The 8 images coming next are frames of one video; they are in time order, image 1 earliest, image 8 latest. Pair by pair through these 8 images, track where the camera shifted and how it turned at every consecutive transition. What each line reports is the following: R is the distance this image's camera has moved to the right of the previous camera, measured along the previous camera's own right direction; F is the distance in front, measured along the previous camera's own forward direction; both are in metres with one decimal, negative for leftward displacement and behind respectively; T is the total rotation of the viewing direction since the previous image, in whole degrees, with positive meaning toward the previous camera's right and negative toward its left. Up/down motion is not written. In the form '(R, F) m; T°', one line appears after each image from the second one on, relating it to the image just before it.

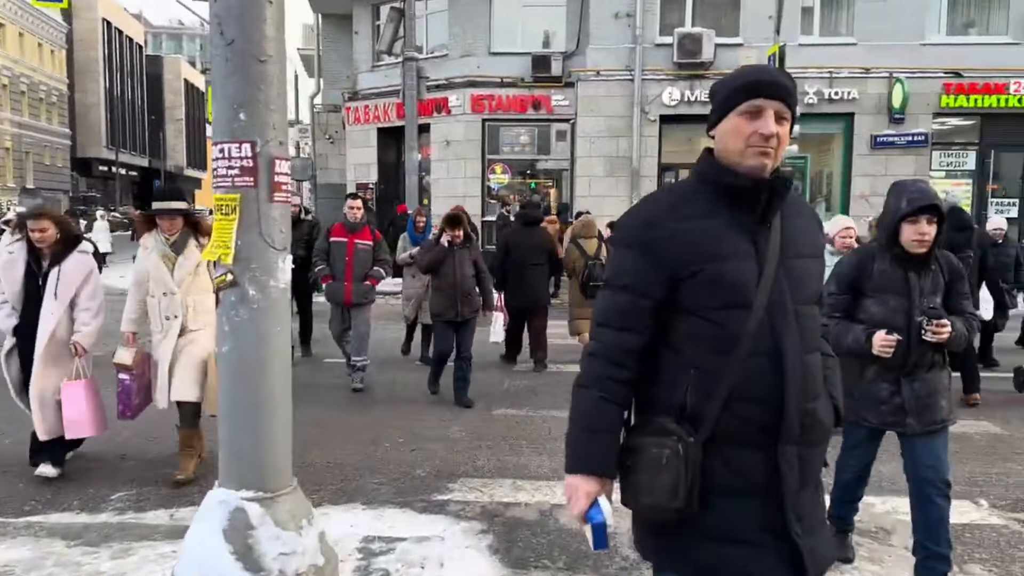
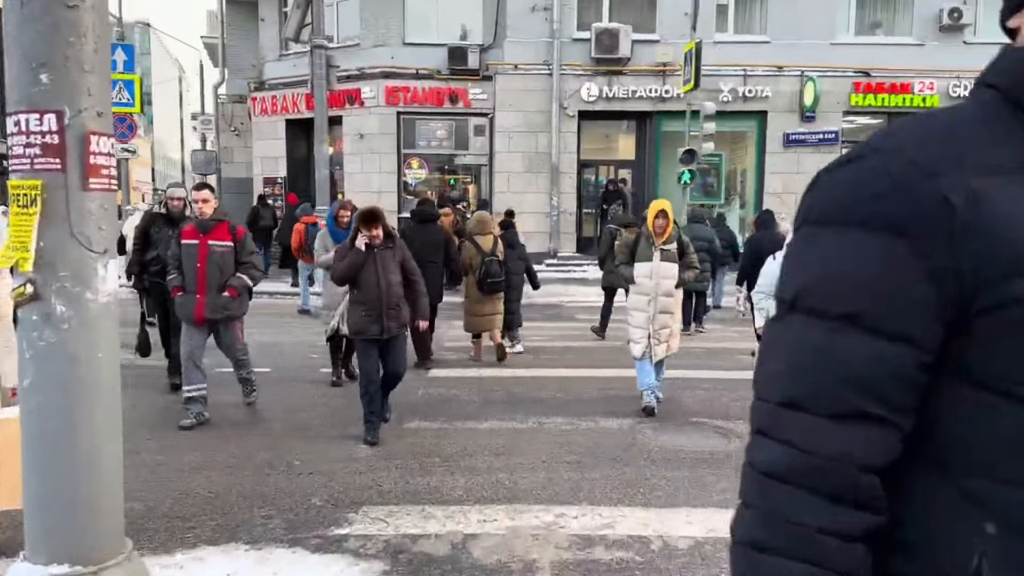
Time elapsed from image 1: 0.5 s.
(+0.1, +0.5) m; +6°
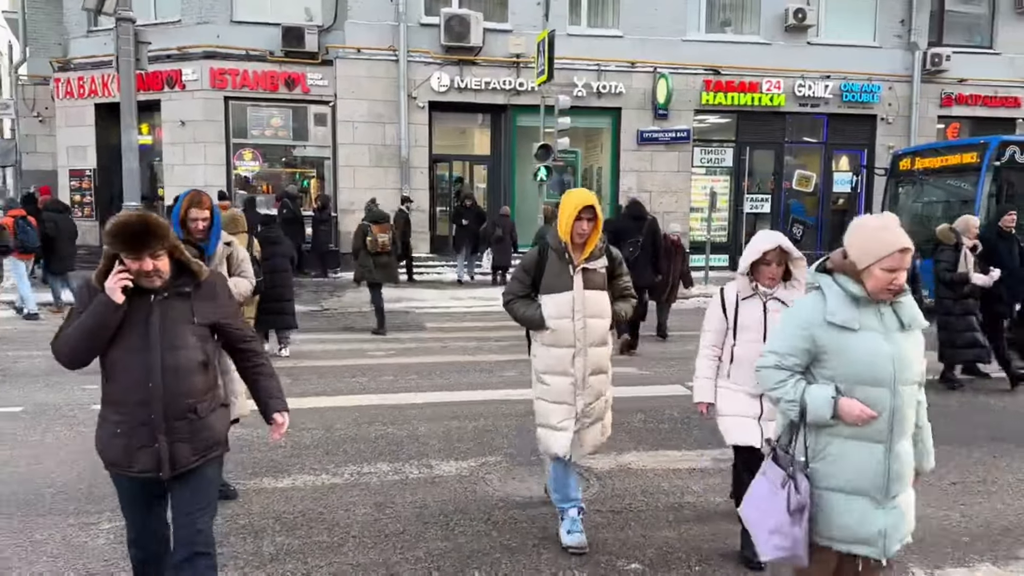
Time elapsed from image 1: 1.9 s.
(+0.3, +1.2) m; +10°
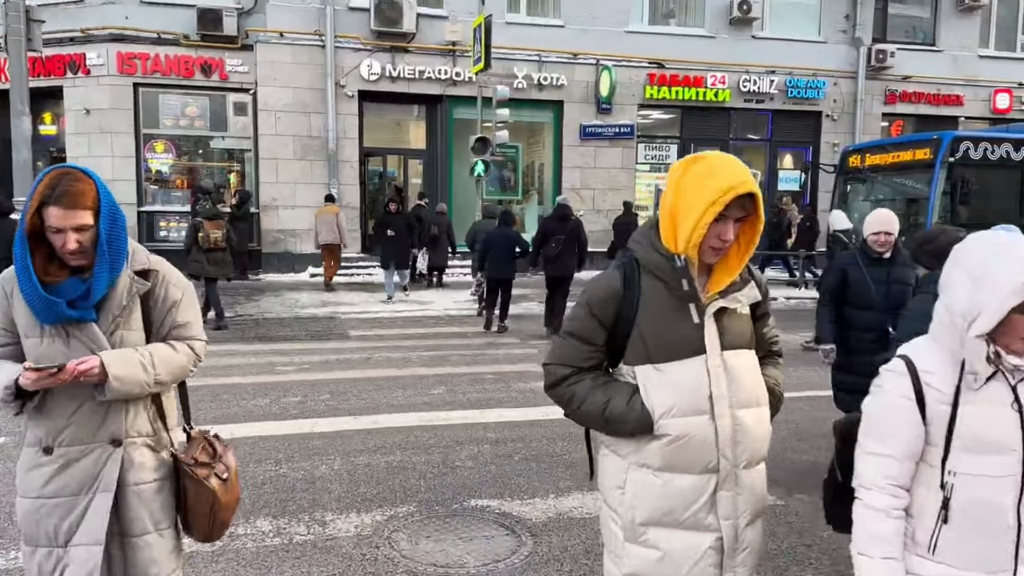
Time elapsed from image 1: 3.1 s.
(+0.2, +1.0) m; +4°
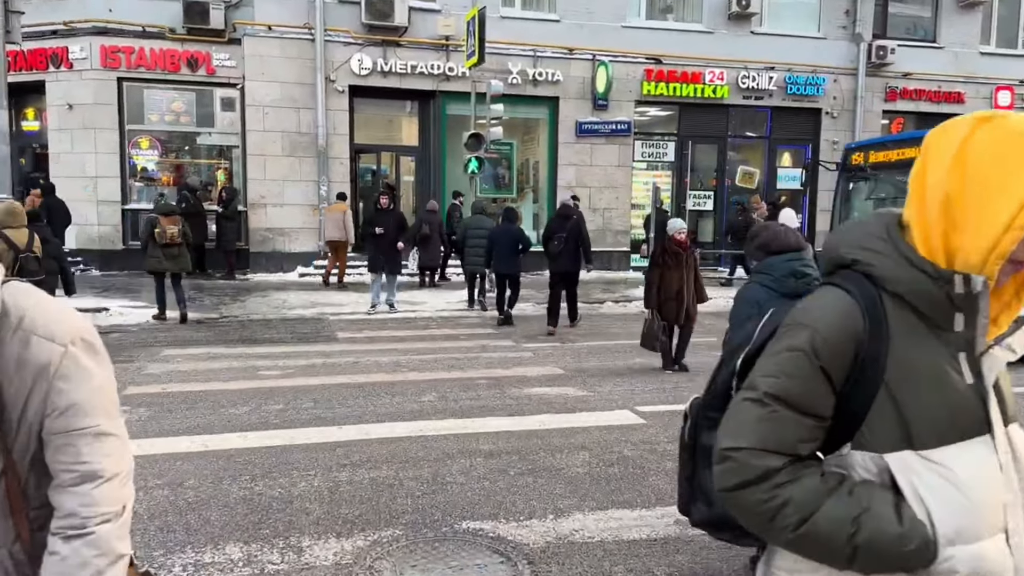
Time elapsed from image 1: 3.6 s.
(0.0, +0.4) m; 0°
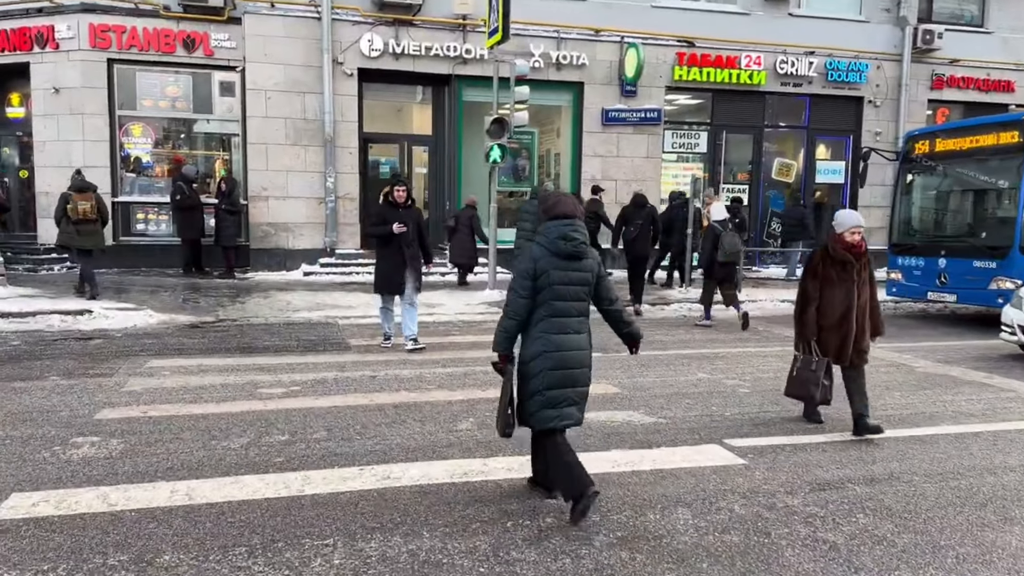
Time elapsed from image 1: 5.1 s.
(-0.4, +1.3) m; 0°
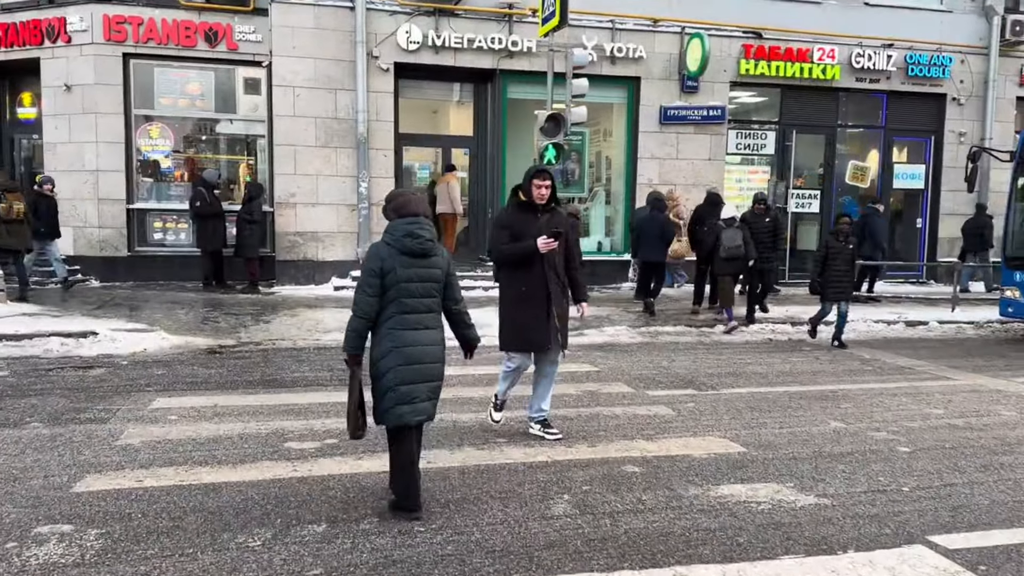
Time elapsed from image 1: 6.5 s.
(-0.5, +1.4) m; -2°
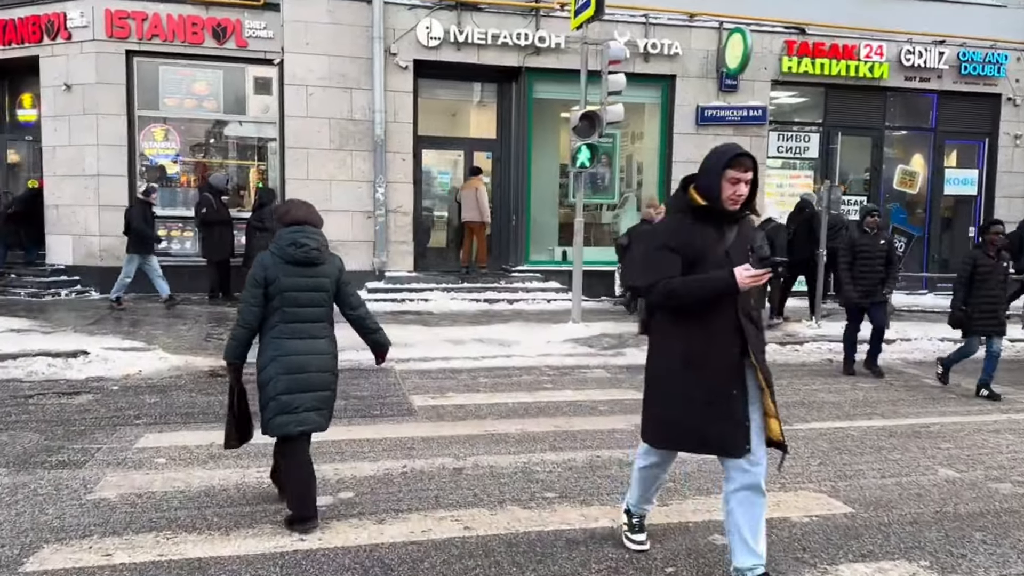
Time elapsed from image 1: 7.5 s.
(-0.2, +0.9) m; -1°
